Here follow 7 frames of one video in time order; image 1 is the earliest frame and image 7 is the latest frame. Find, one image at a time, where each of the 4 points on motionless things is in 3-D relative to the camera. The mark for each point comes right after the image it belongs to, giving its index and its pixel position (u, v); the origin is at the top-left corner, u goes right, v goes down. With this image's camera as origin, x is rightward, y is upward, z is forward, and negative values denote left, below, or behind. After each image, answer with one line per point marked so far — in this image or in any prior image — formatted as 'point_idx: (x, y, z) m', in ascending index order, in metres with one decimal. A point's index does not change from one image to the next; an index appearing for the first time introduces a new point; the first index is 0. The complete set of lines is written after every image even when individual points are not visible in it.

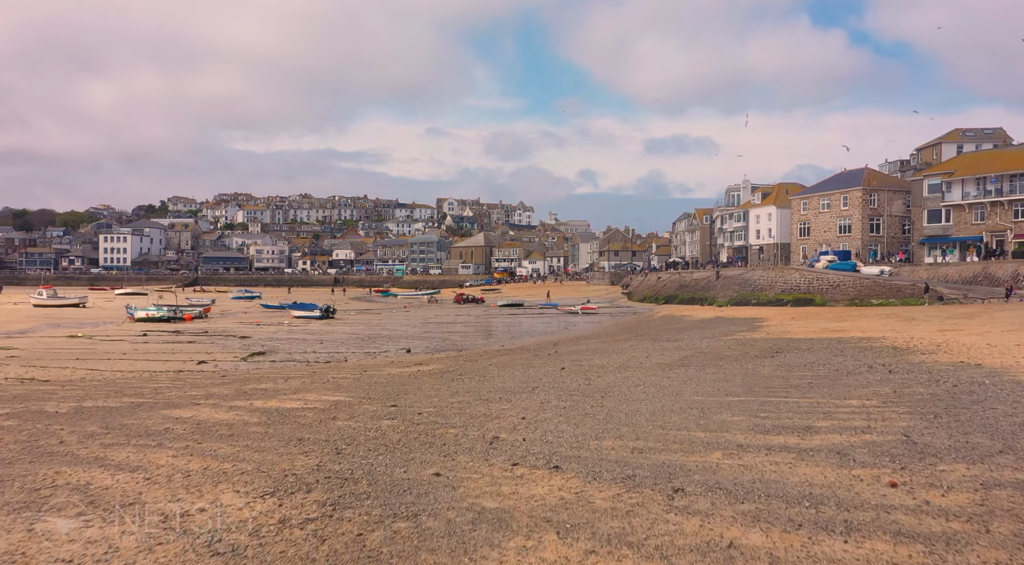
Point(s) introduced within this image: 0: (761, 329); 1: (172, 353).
0: (+6.3, -1.2, +18.8) m
1: (-8.1, -1.7, +17.8) m
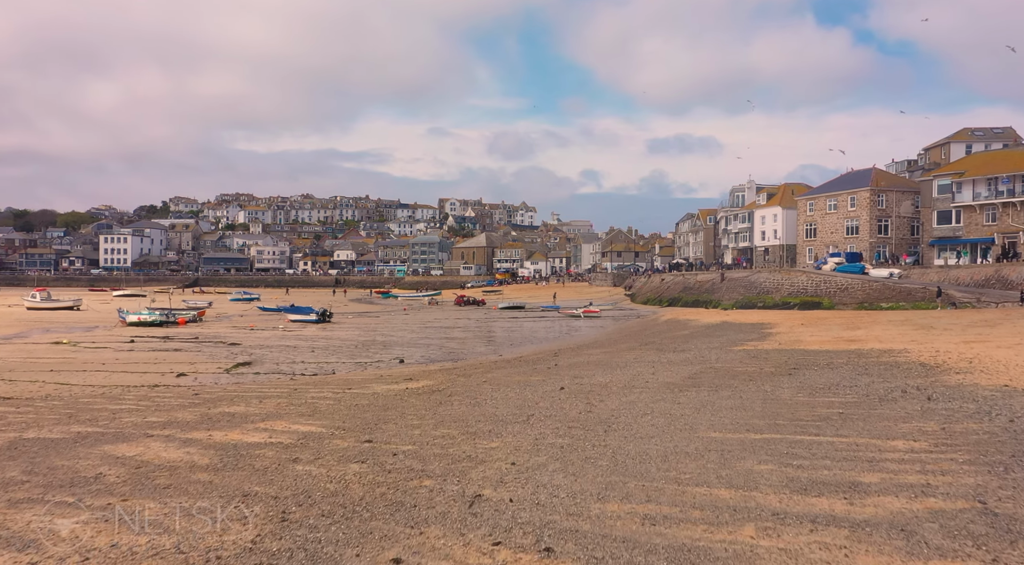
0: (+6.3, -1.4, +18.0) m
1: (-8.1, -1.8, +17.0) m
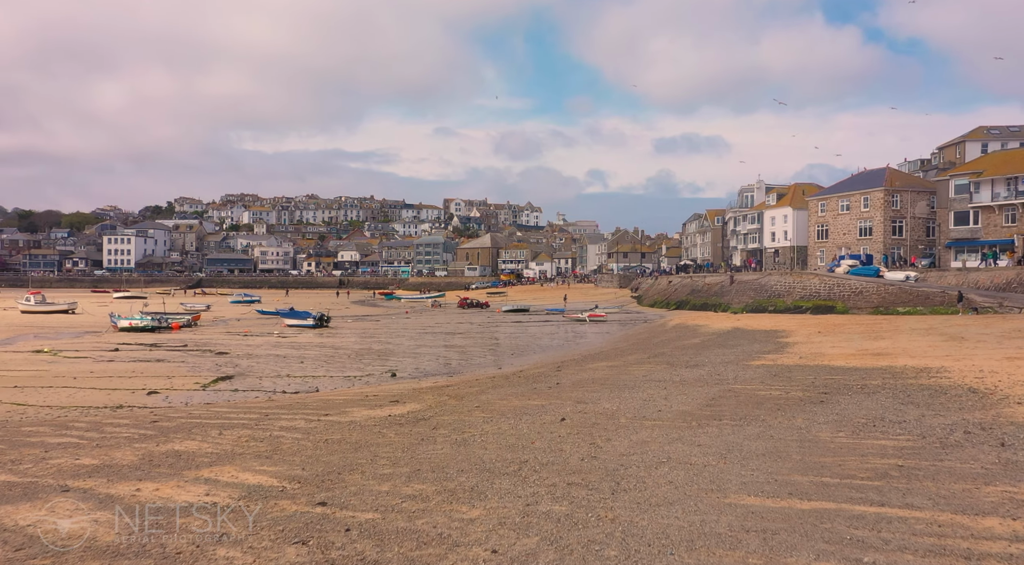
0: (+6.3, -1.5, +16.8) m
1: (-8.1, -2.0, +15.9) m
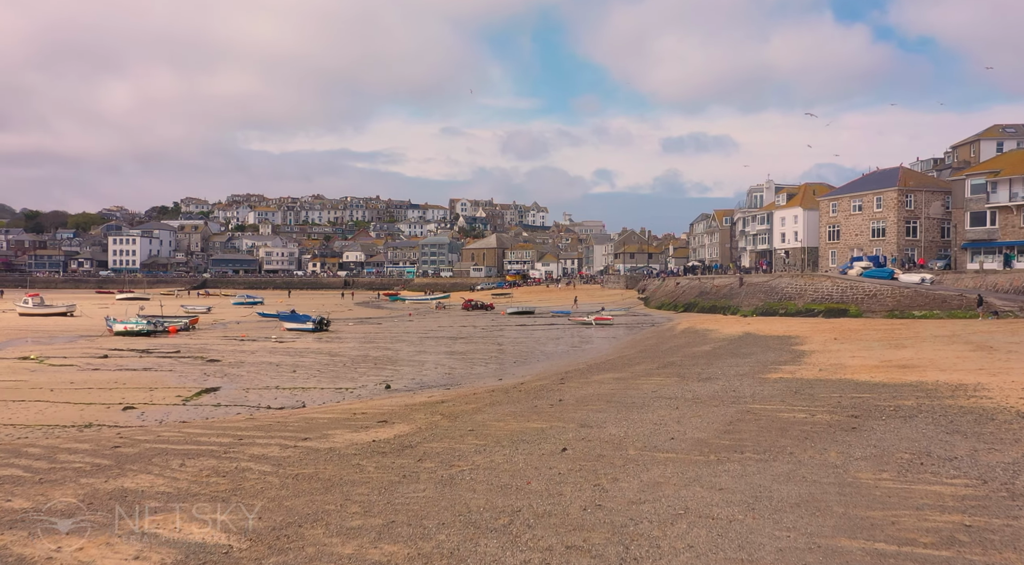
0: (+6.3, -1.7, +15.9) m
1: (-8.1, -2.1, +15.1) m
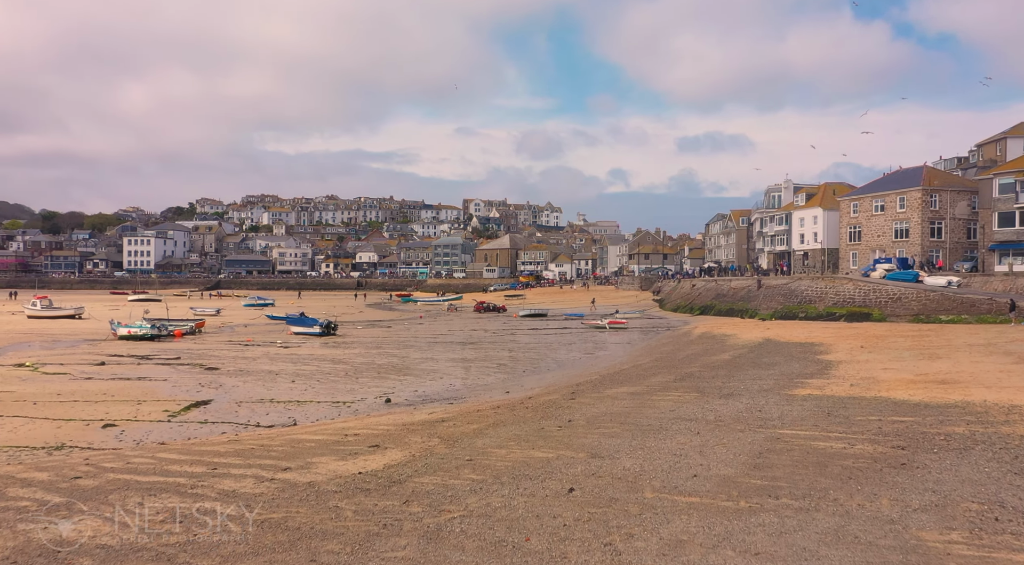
0: (+6.5, -1.8, +14.9) m
1: (-8.0, -2.3, +14.4) m
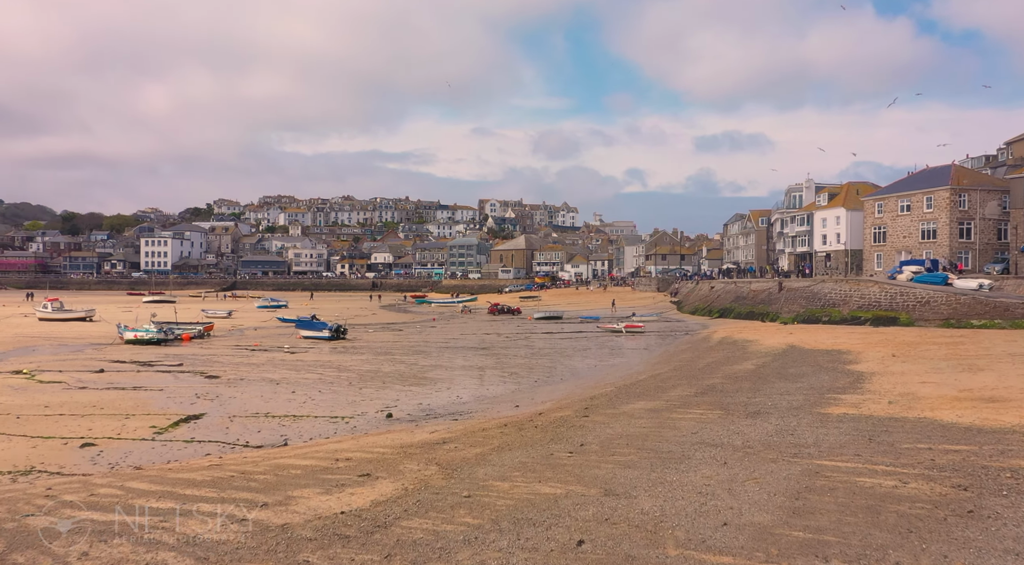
0: (+6.7, -1.9, +13.8) m
1: (-7.8, -2.4, +13.7) m
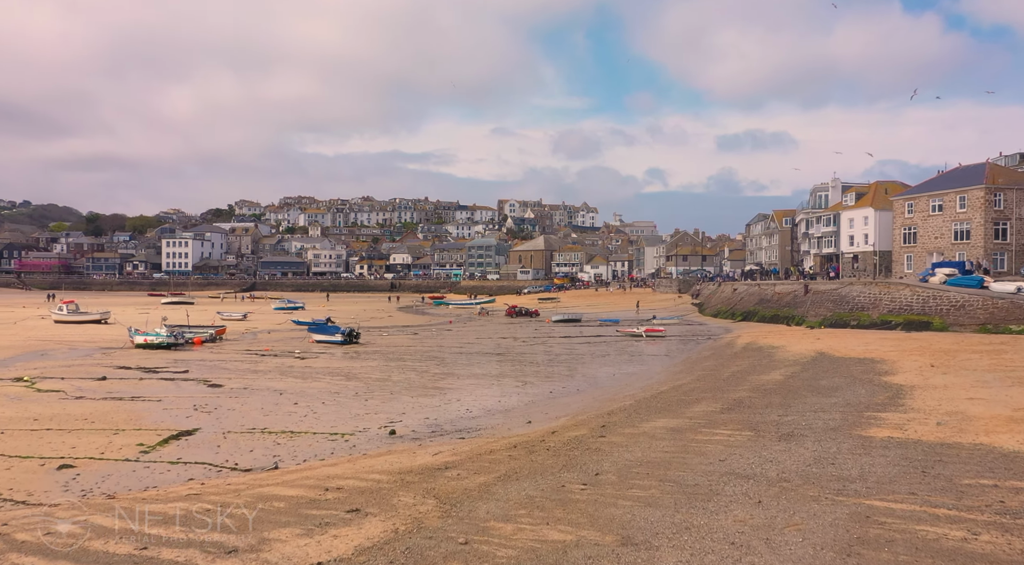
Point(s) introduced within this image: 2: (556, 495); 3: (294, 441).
0: (+6.9, -2.1, +12.7) m
1: (-7.6, -2.5, +13.0) m
2: (+0.5, -2.2, +7.9) m
3: (-3.5, -2.5, +11.9) m
